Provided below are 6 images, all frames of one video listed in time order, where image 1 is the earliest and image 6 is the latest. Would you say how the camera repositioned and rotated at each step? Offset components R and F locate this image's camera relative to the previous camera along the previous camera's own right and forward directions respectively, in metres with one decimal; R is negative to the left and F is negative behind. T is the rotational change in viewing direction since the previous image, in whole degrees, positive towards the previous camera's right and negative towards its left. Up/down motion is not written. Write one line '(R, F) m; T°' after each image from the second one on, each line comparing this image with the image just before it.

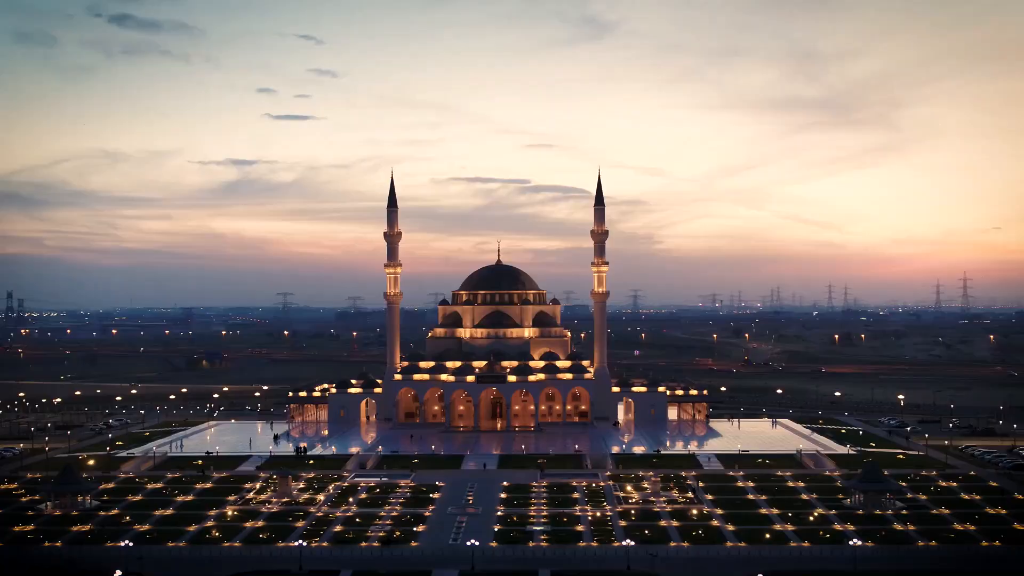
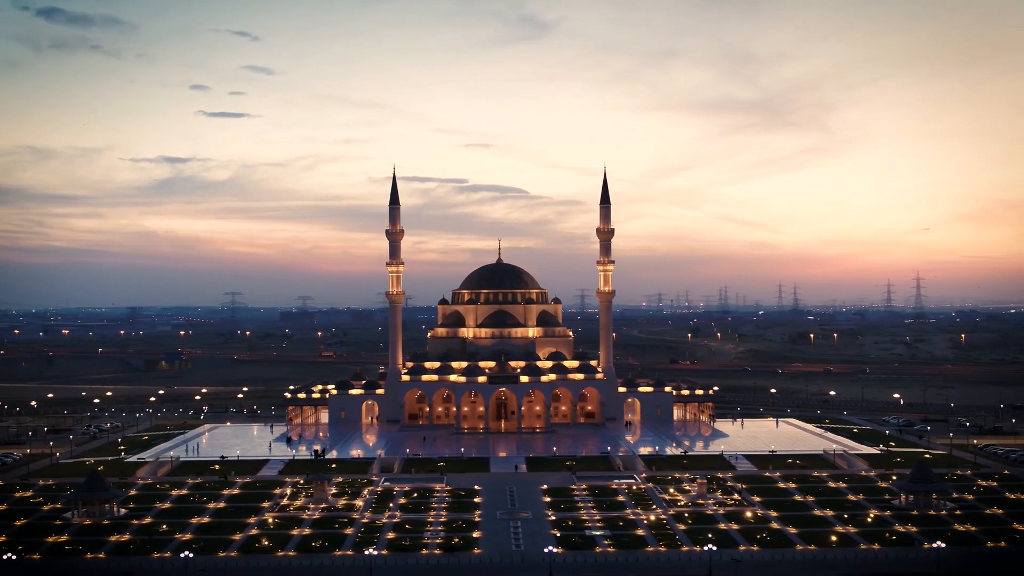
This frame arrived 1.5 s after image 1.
(-2.9, +0.9) m; +3°
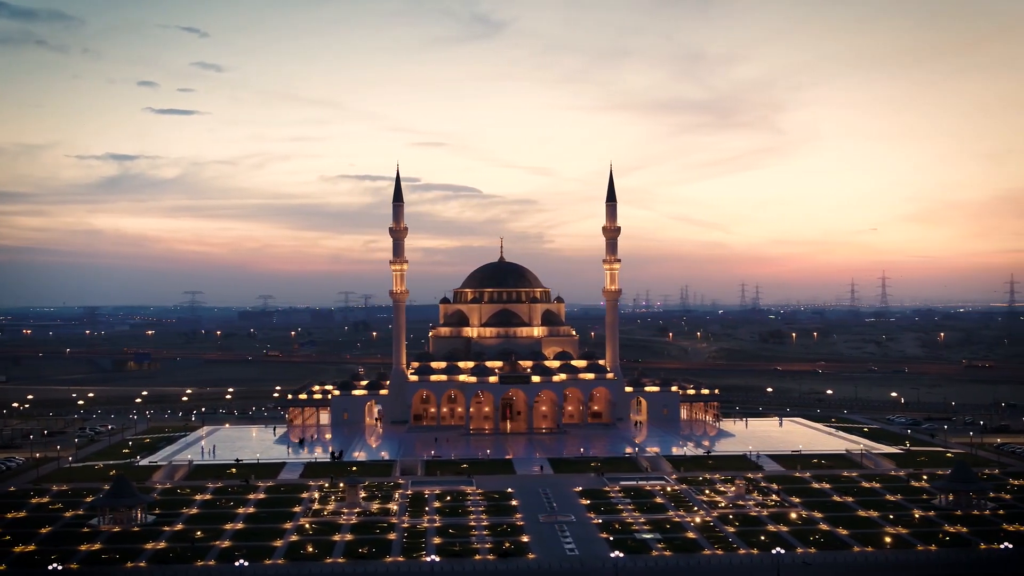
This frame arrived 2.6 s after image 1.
(-2.3, +0.7) m; +2°
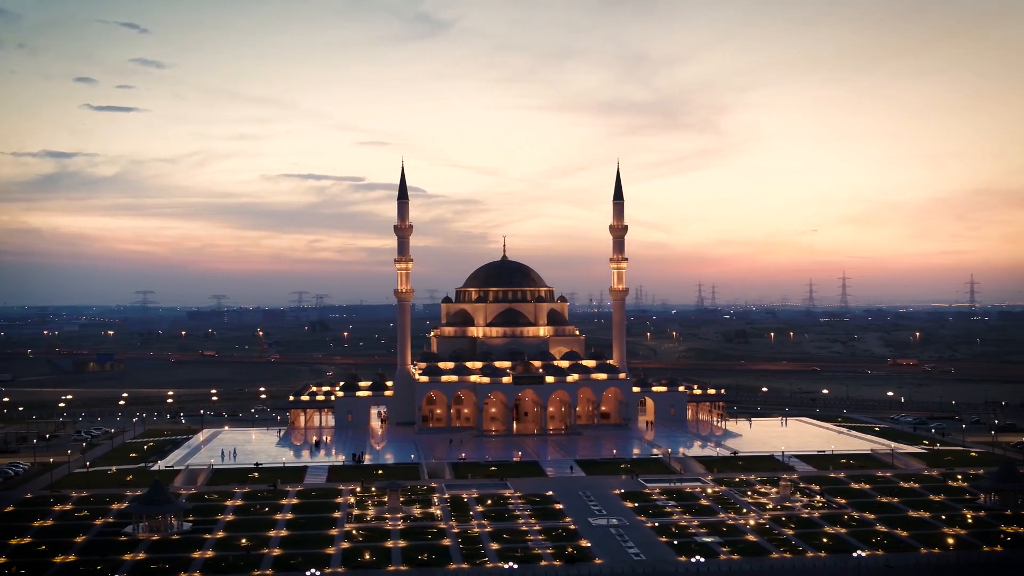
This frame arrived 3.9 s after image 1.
(-2.7, +0.7) m; +2°
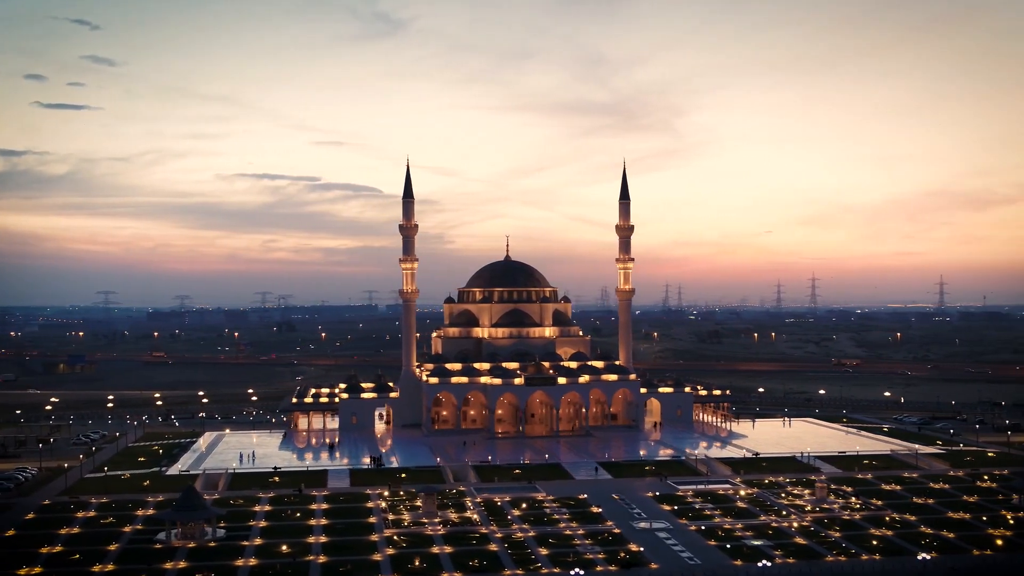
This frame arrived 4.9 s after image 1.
(-2.1, +0.5) m; +2°
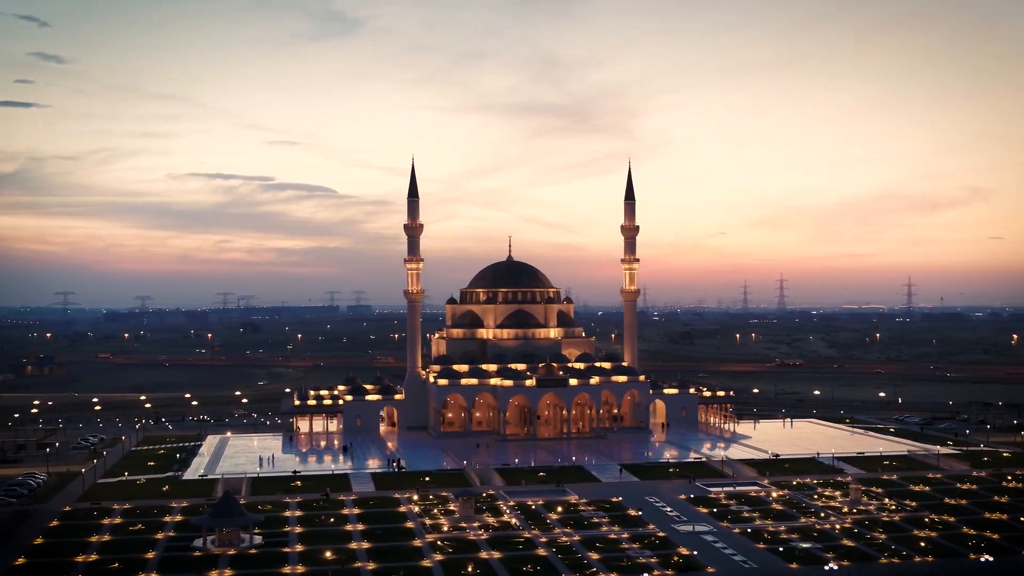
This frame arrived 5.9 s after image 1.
(-2.2, +0.4) m; +2°
